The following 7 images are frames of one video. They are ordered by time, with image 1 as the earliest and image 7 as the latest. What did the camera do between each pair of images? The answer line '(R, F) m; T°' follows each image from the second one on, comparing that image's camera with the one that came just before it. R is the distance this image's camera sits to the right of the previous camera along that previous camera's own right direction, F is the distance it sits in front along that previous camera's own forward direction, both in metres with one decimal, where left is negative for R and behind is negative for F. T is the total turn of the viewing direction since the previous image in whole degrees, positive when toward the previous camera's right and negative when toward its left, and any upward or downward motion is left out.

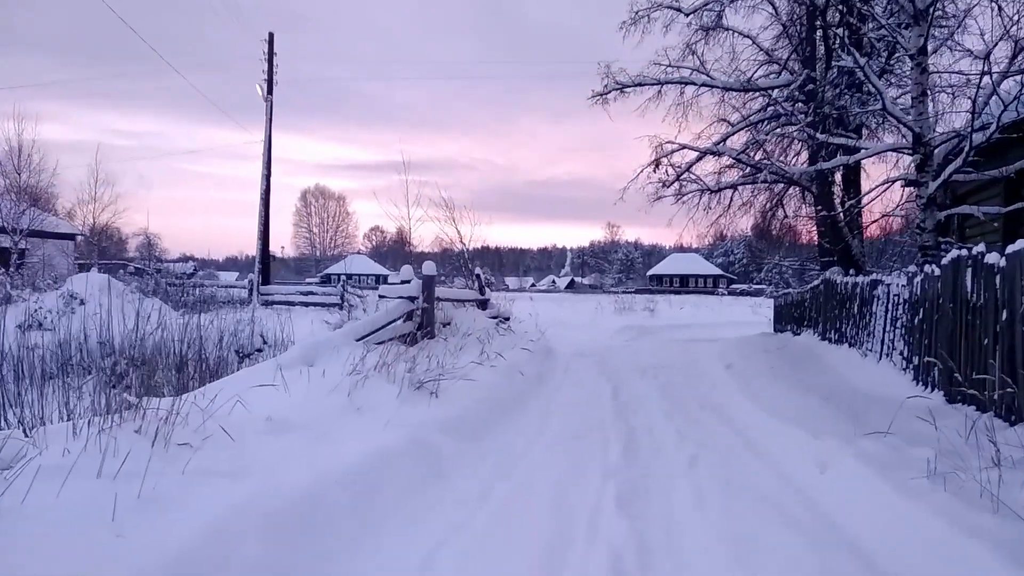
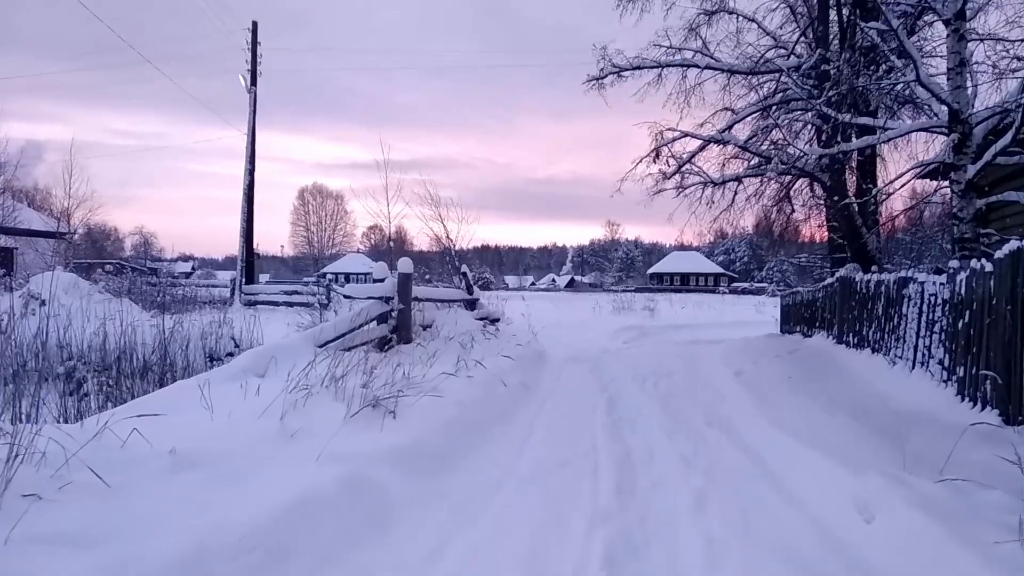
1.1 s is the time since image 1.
(+0.2, +0.9) m; 0°
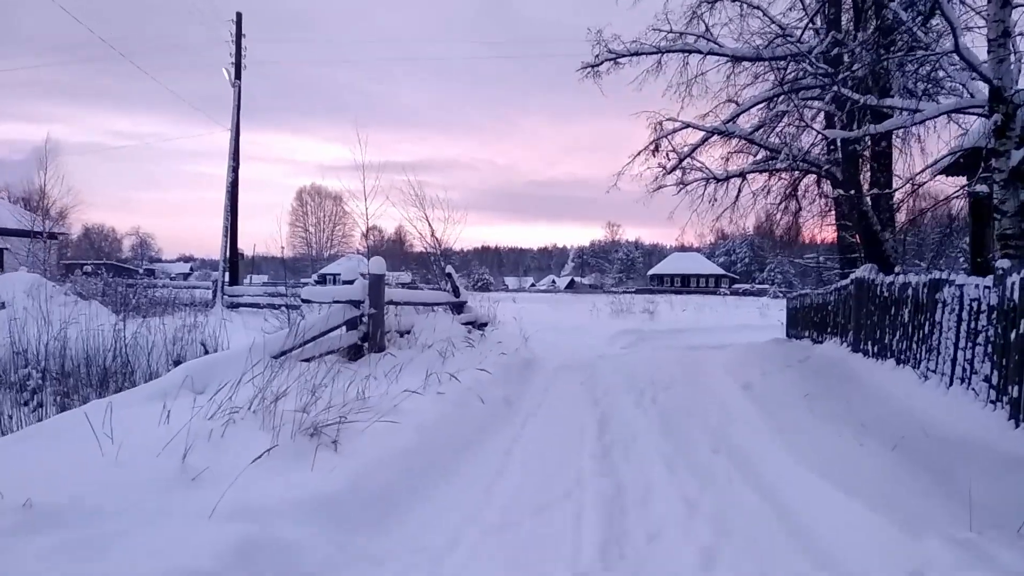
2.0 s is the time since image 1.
(+0.2, +0.8) m; 0°
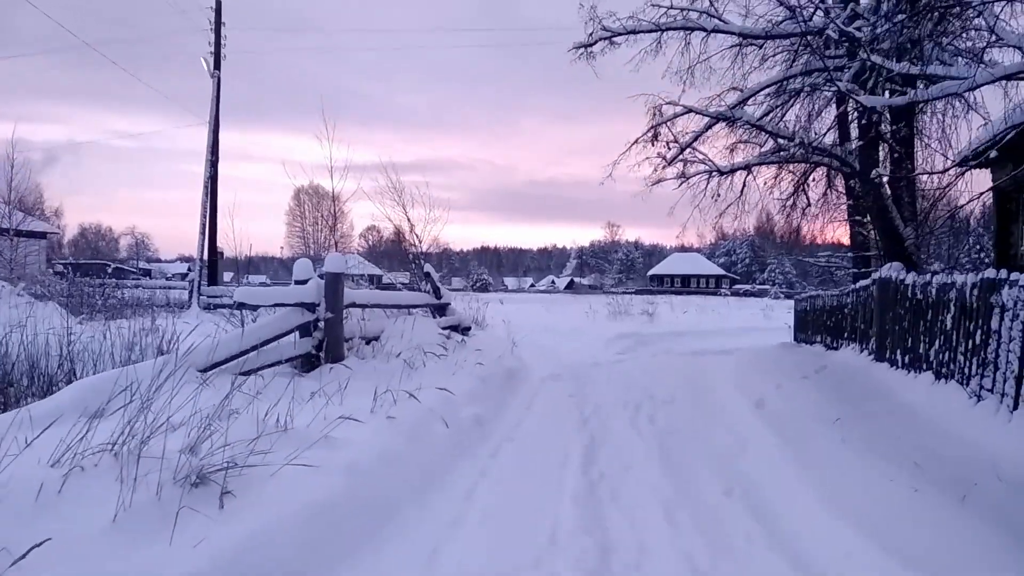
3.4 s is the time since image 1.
(+0.2, +1.0) m; 0°
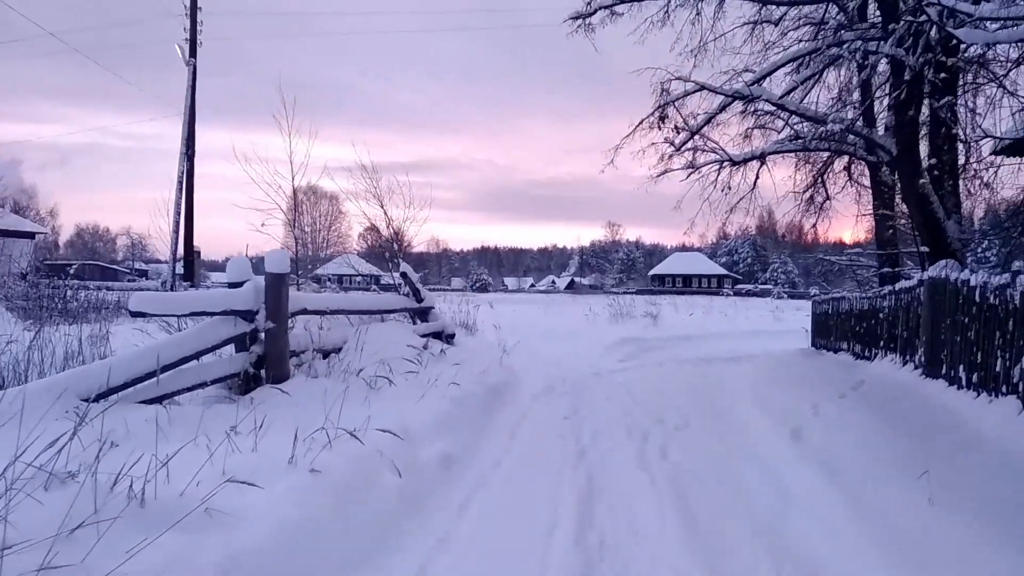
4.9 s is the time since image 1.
(+0.2, +1.2) m; 0°
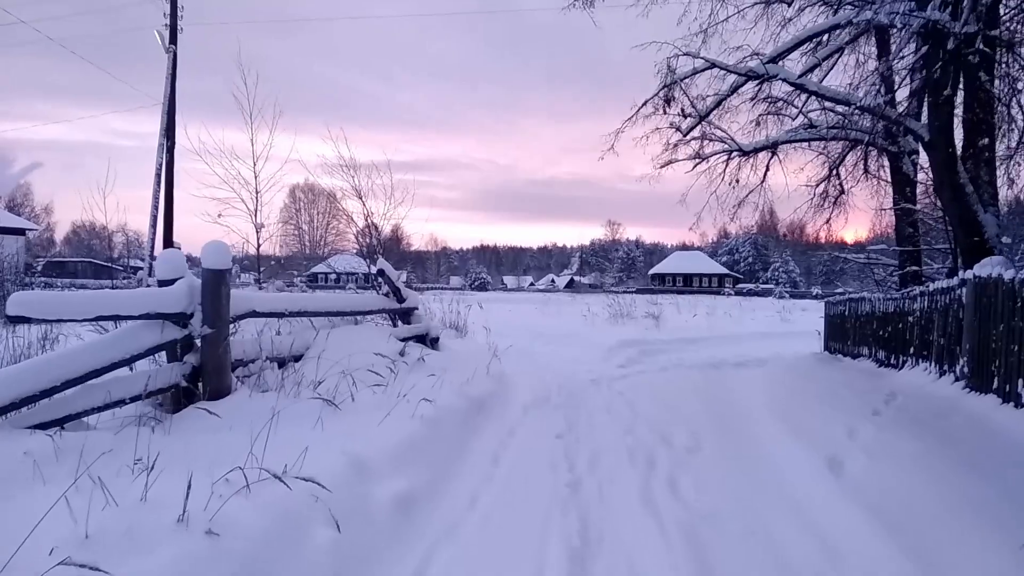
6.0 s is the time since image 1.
(+0.1, +0.9) m; 0°
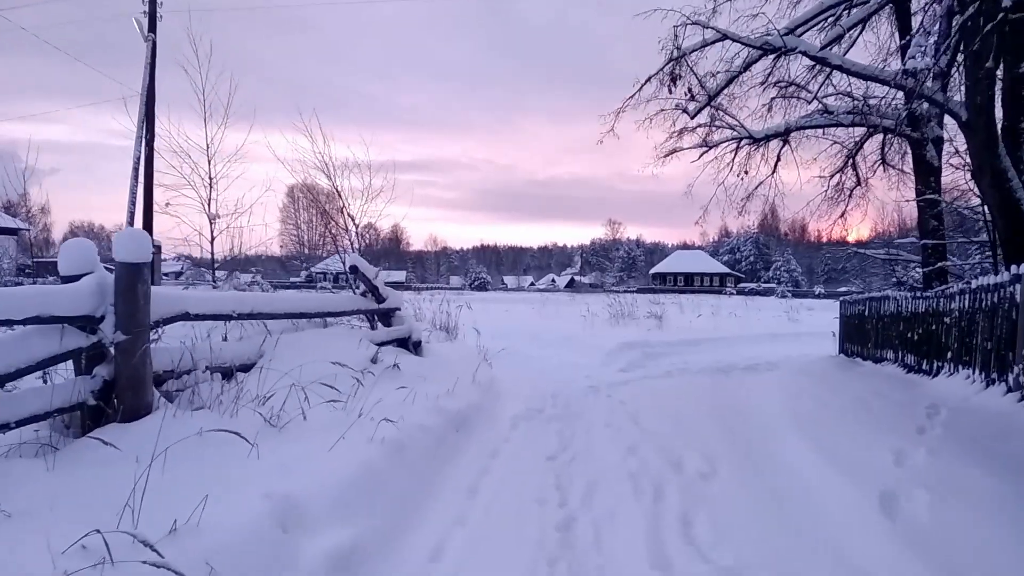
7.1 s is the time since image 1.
(+0.1, +0.8) m; 0°
